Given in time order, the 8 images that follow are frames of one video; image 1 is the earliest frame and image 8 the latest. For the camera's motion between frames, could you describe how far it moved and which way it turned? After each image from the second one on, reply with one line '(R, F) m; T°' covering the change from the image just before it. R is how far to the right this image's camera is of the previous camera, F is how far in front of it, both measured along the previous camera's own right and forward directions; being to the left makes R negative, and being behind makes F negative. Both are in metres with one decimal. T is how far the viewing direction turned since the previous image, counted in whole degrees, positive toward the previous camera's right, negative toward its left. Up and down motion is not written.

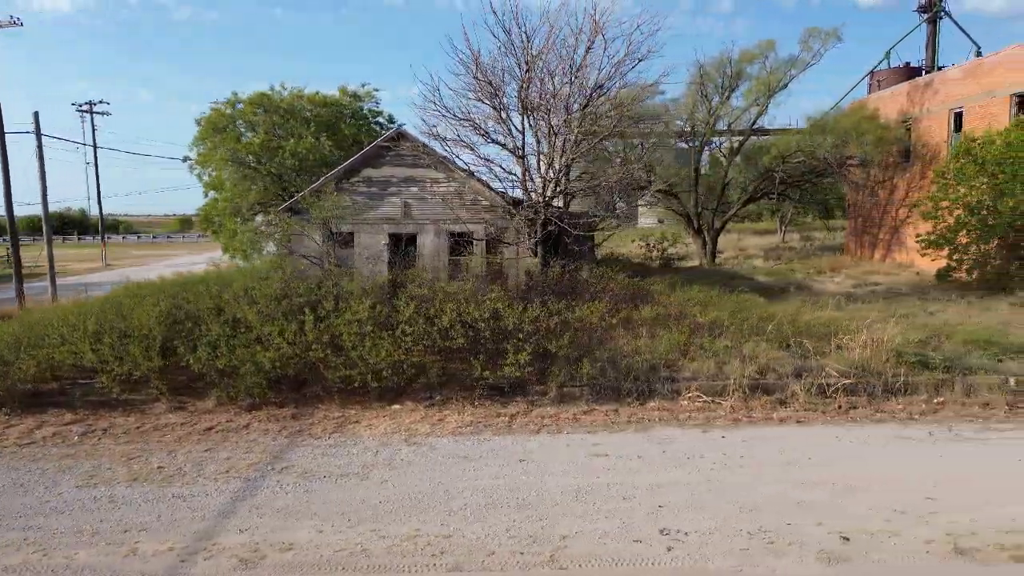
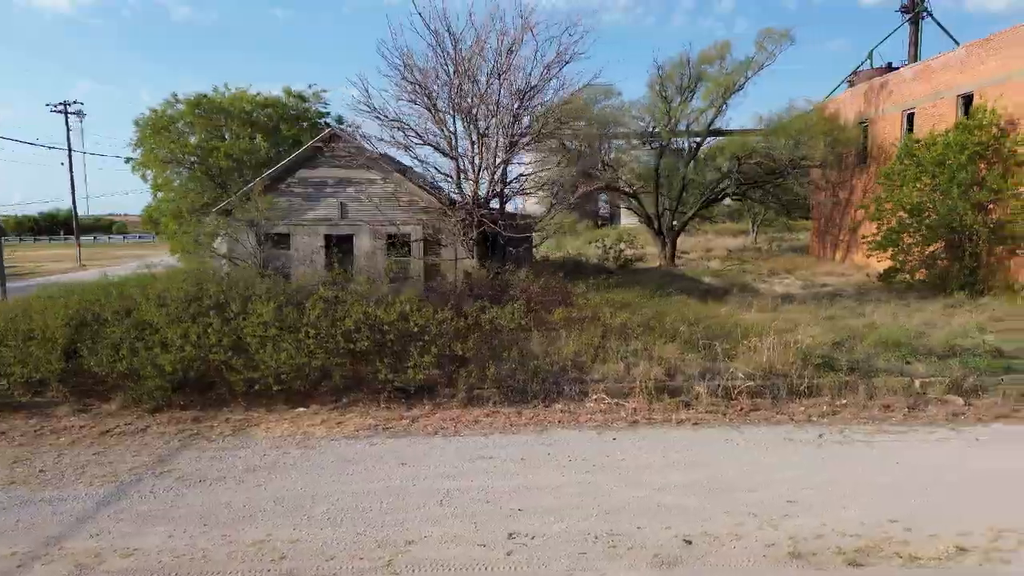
(+1.0, 0.0) m; 0°
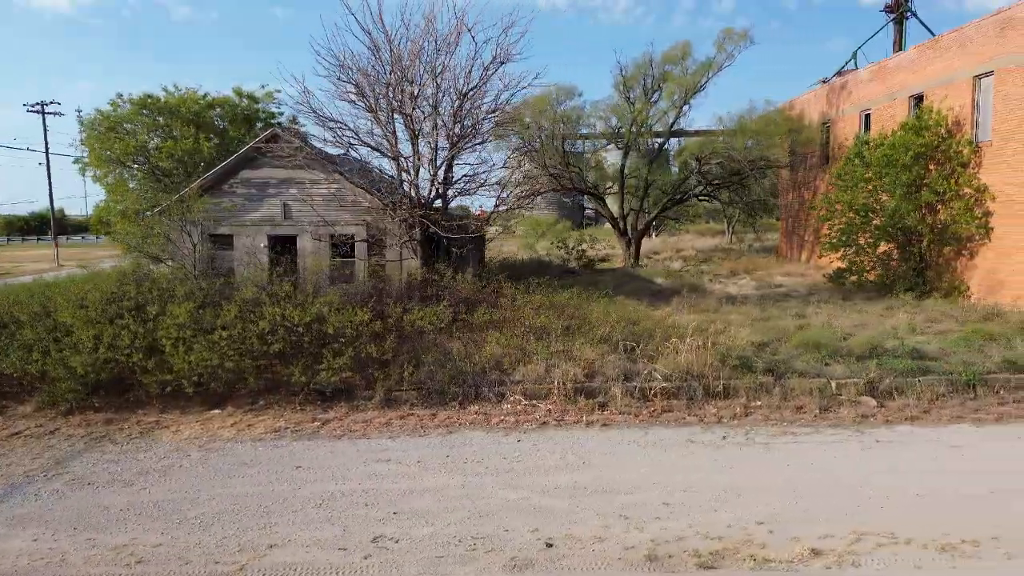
(+0.9, 0.0) m; 0°
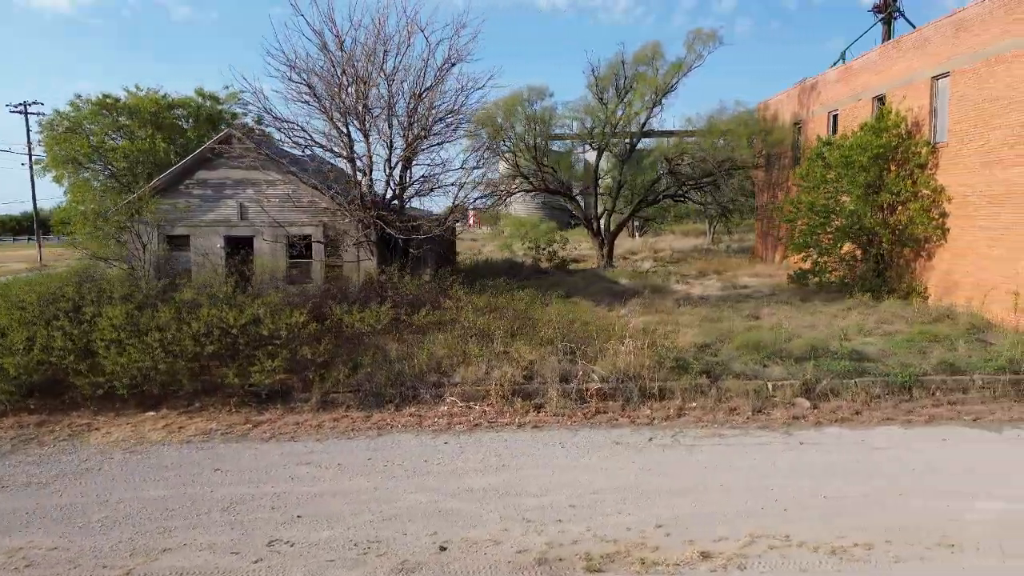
(+0.7, 0.0) m; 0°
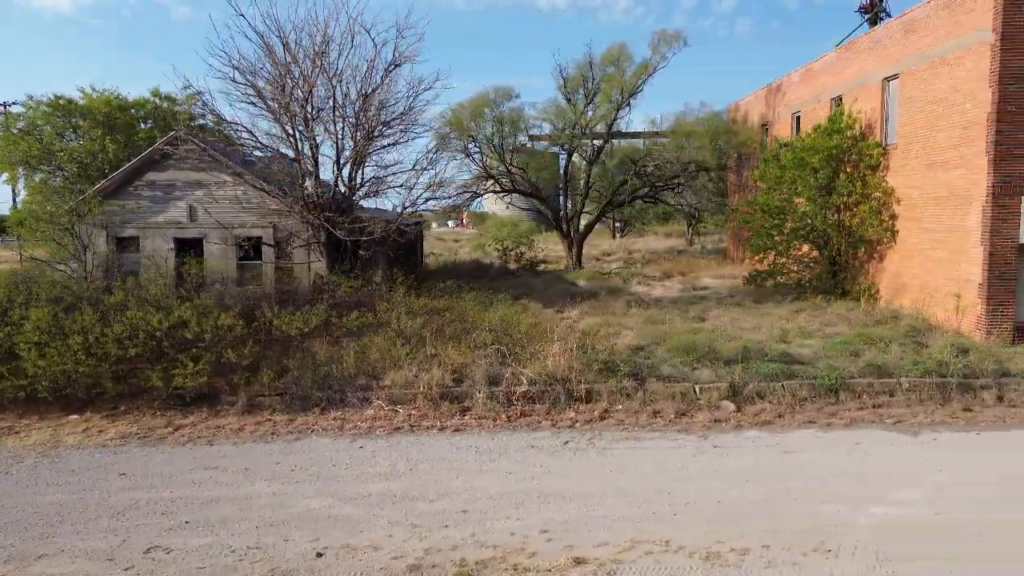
(+0.8, 0.0) m; 0°
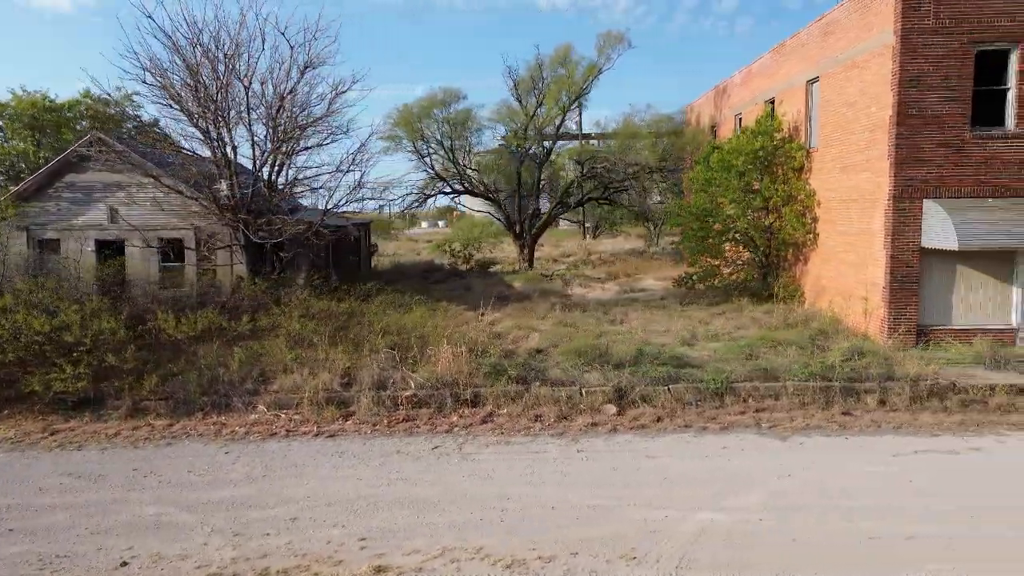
(+1.2, 0.0) m; 0°
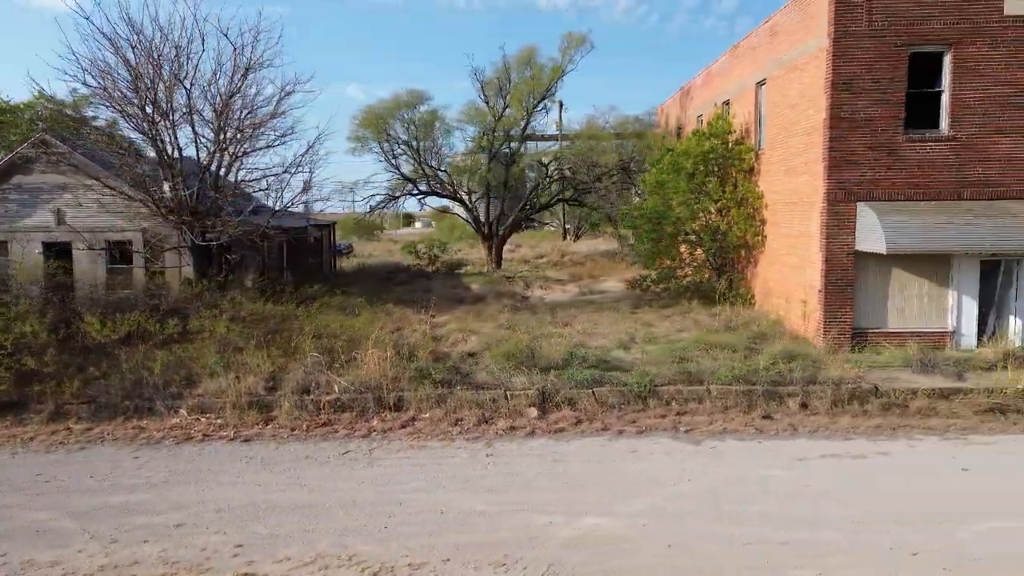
(+0.8, 0.0) m; 0°
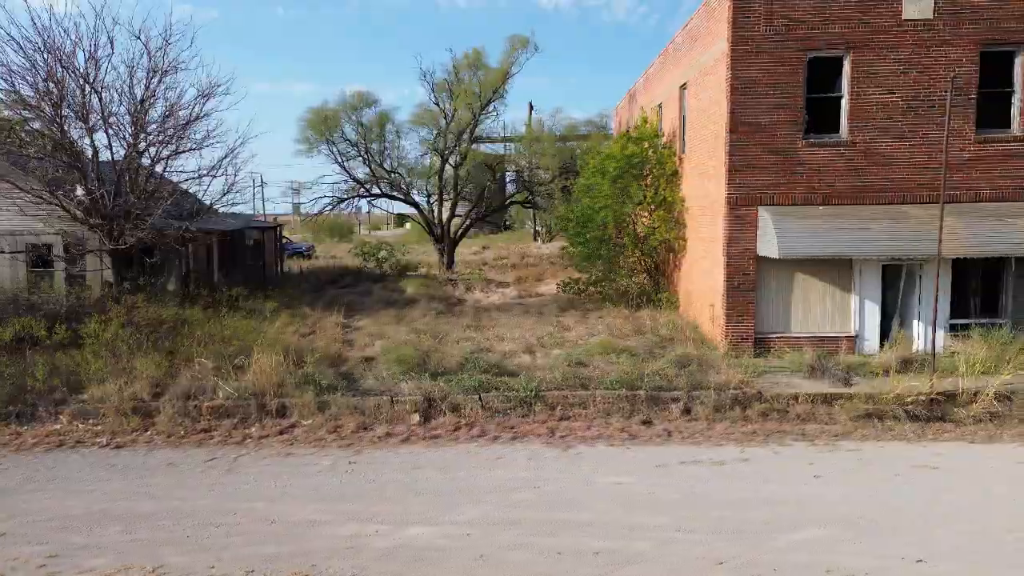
(+1.2, 0.0) m; 0°
